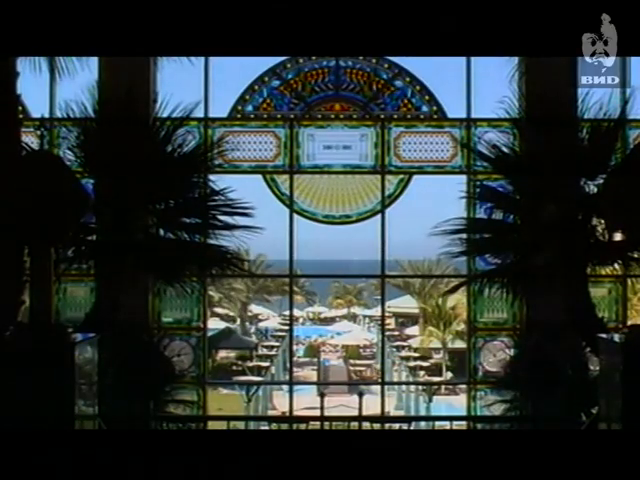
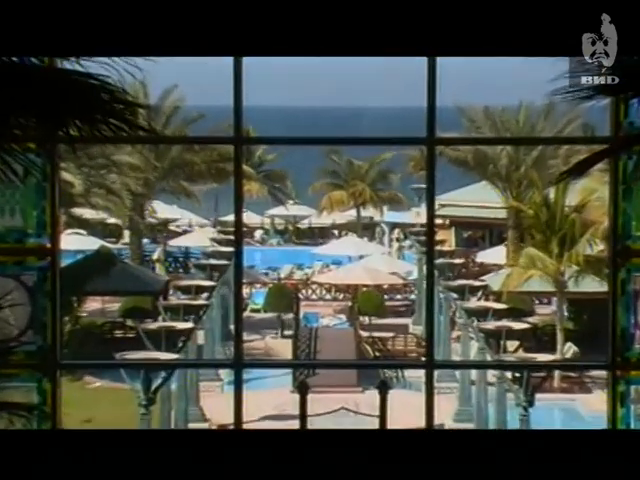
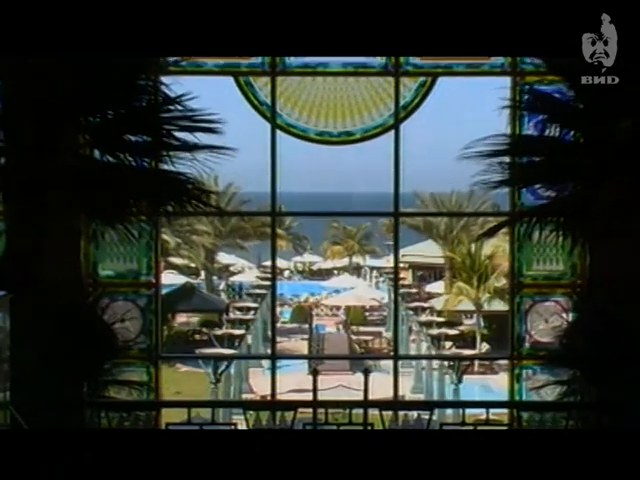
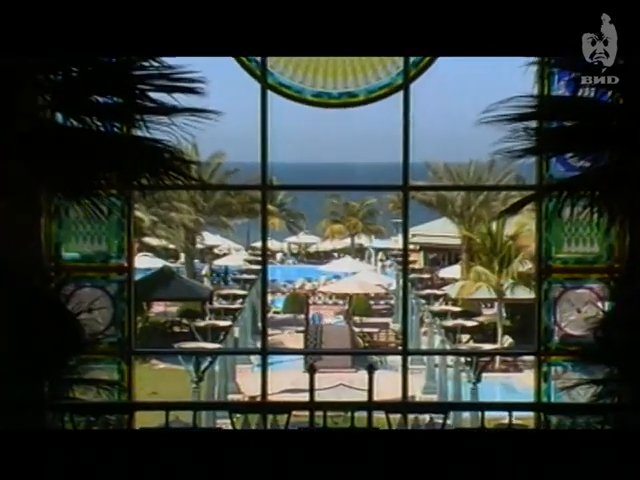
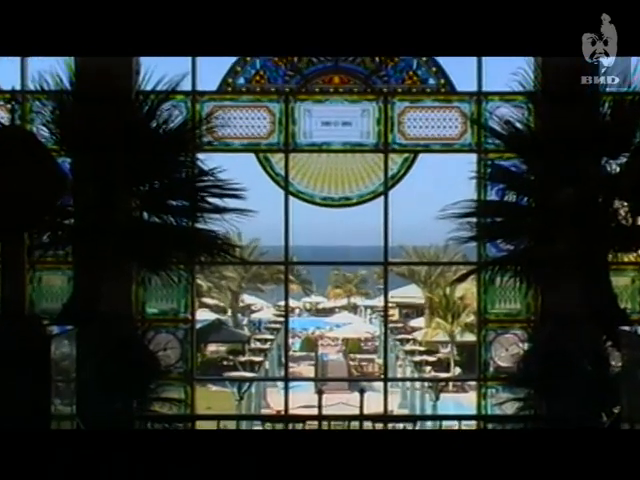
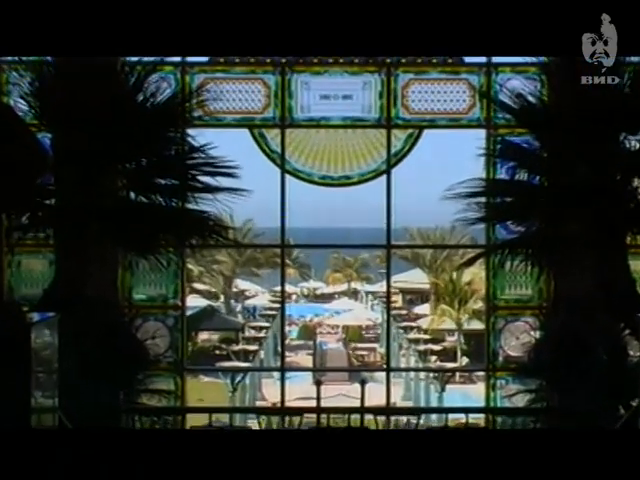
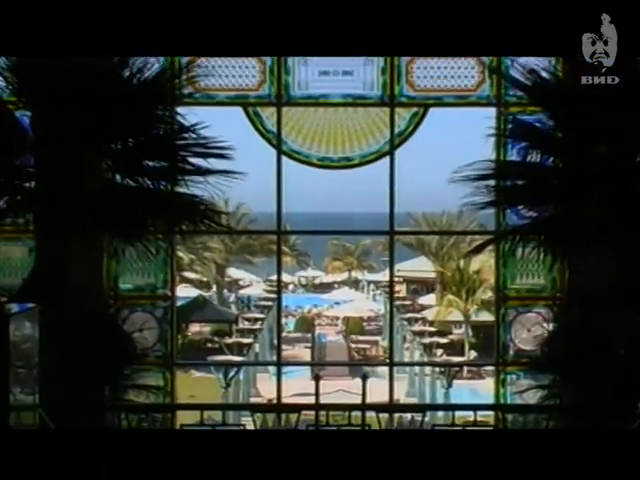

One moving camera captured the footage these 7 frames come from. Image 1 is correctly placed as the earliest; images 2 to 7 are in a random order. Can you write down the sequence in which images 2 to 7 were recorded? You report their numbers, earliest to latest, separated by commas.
5, 6, 7, 3, 4, 2
